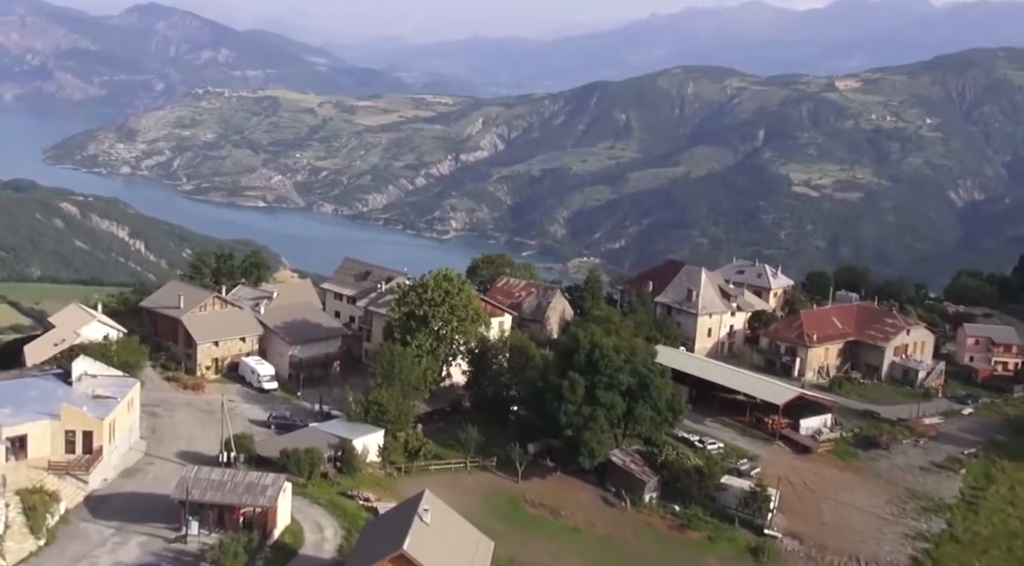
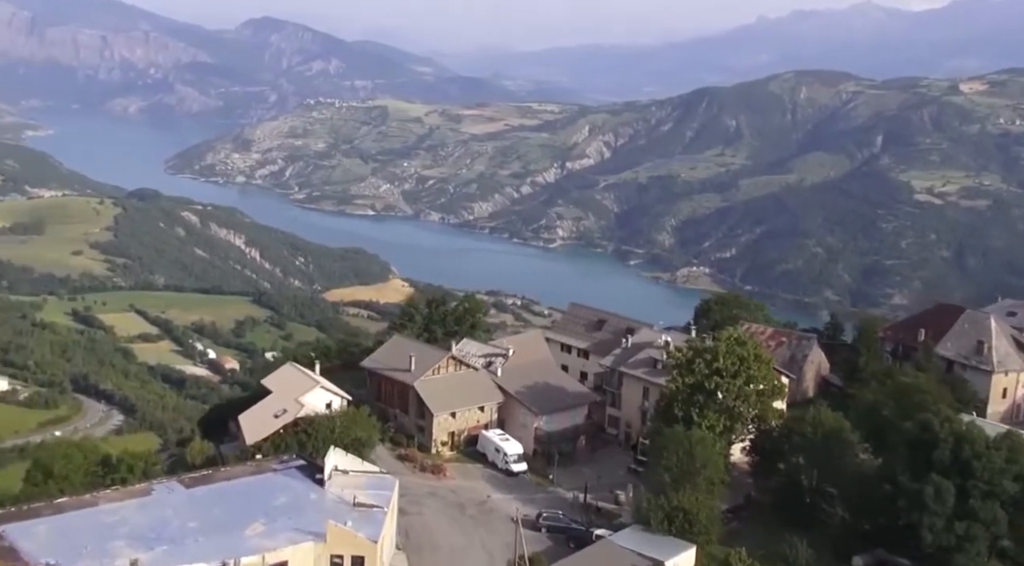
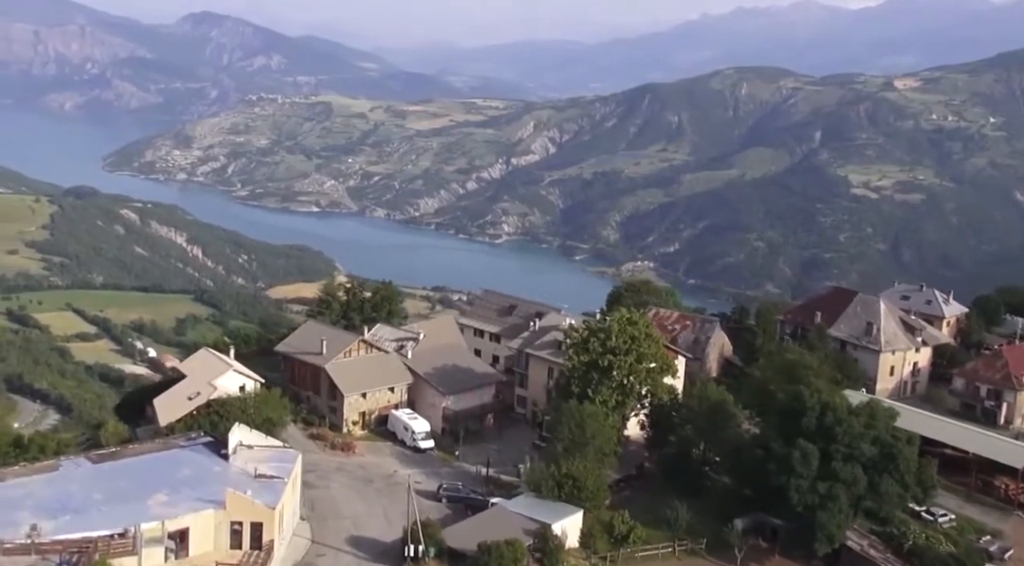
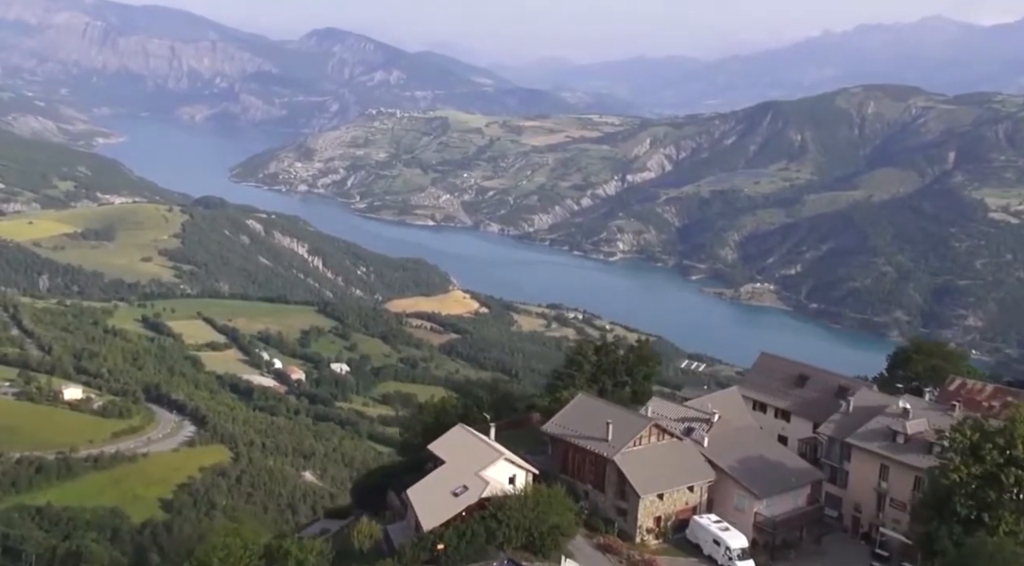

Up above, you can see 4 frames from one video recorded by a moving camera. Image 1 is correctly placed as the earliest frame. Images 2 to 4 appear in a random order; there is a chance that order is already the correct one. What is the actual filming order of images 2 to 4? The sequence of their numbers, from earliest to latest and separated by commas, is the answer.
3, 2, 4
